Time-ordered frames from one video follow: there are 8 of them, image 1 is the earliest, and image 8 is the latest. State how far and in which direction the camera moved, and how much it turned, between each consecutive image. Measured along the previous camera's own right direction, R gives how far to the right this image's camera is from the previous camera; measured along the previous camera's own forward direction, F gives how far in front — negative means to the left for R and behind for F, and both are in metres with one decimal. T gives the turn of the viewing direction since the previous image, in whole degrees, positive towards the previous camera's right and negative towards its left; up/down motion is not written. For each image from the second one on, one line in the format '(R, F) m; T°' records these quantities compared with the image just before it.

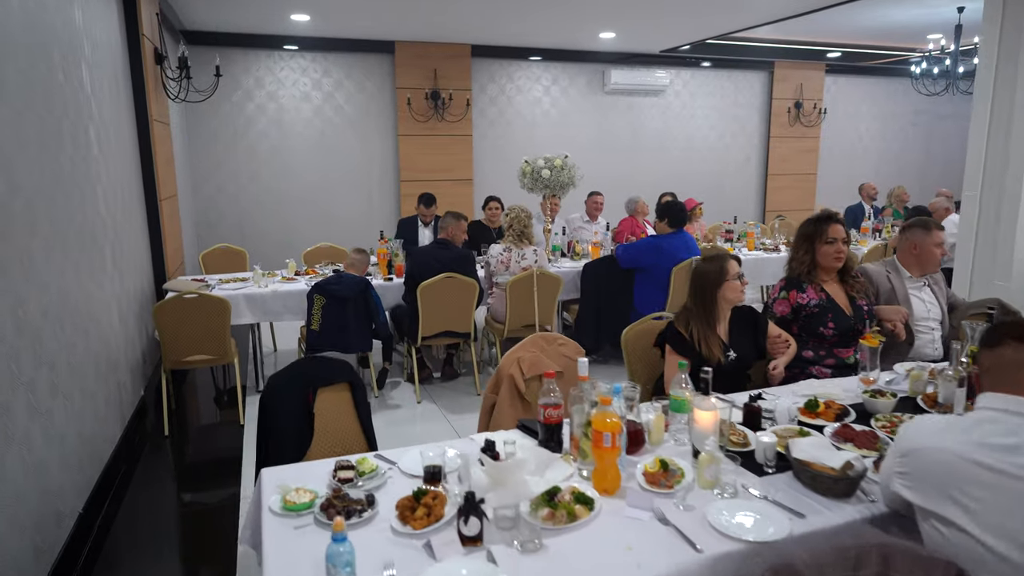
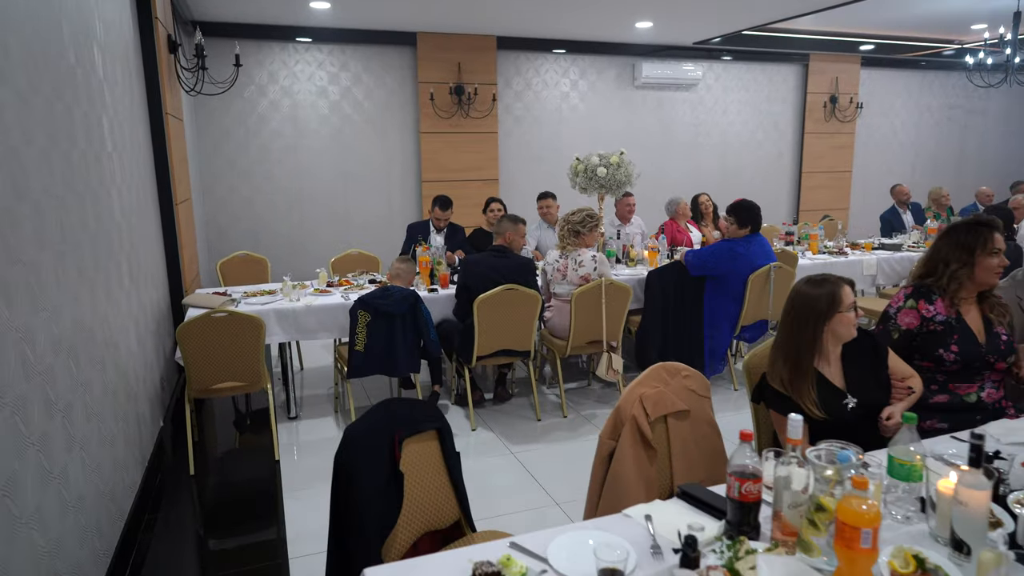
(-0.4, +0.5) m; 0°
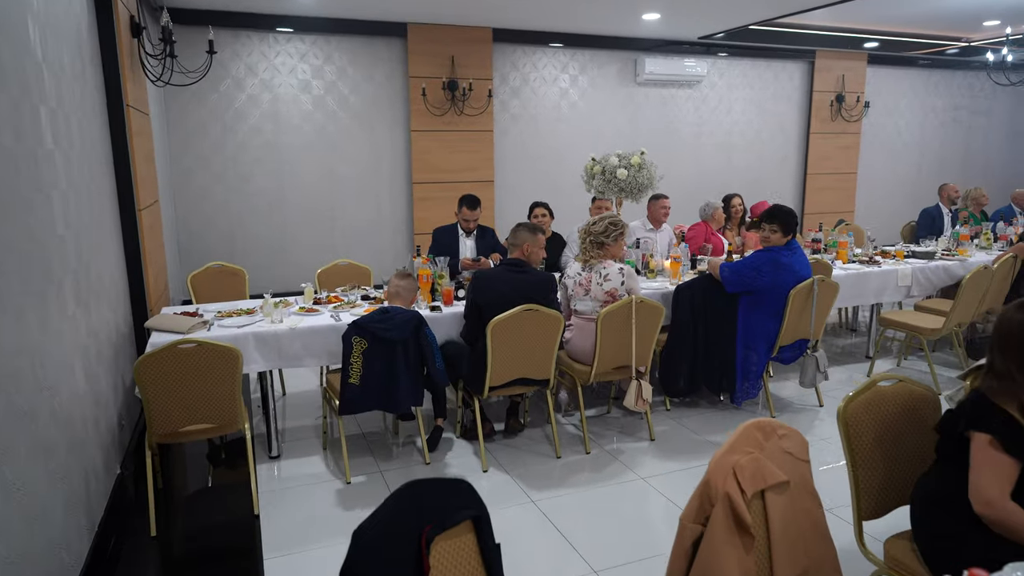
(-0.2, +0.5) m; +2°
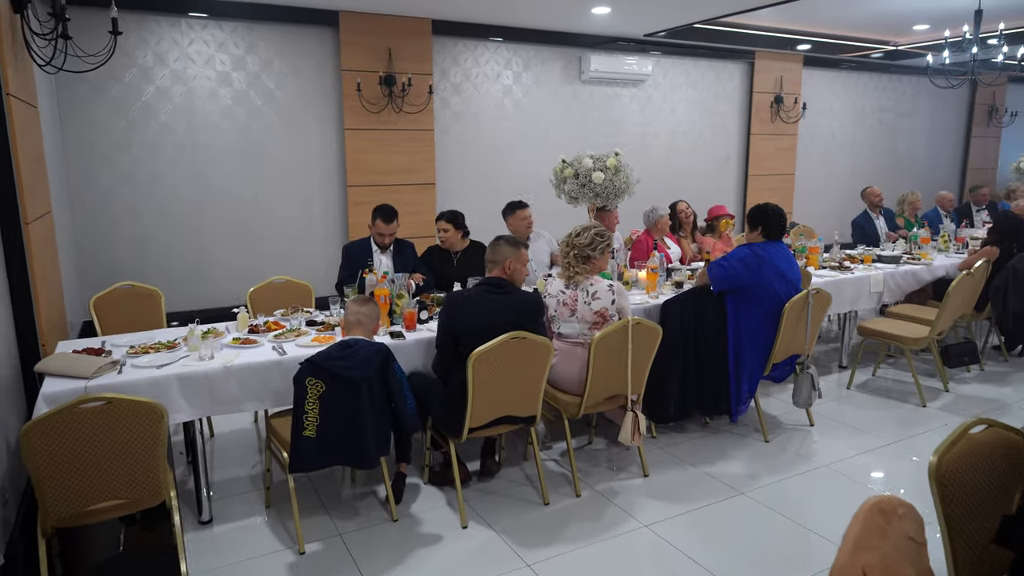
(-0.2, +0.5) m; +6°
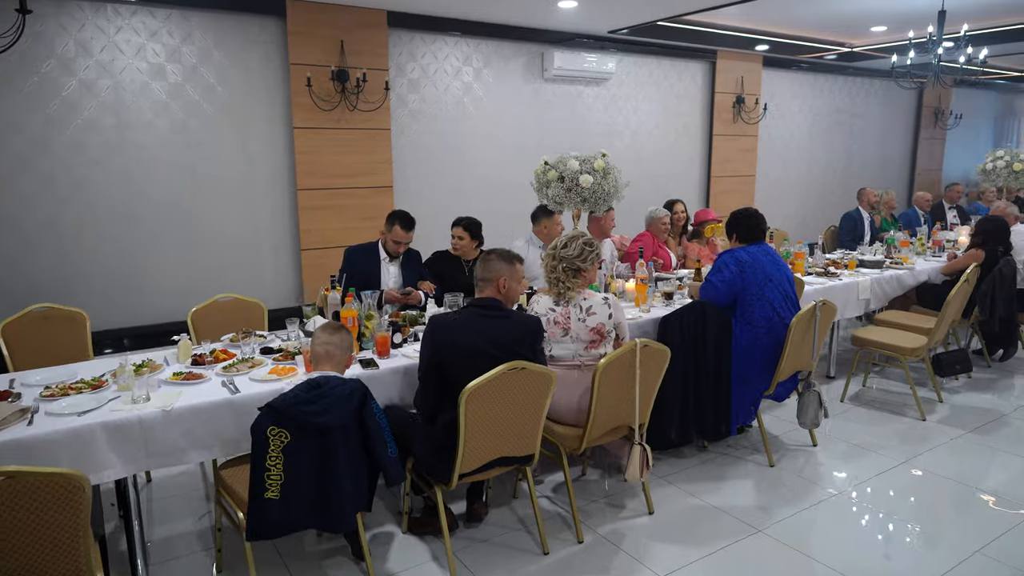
(-0.2, +0.4) m; +4°
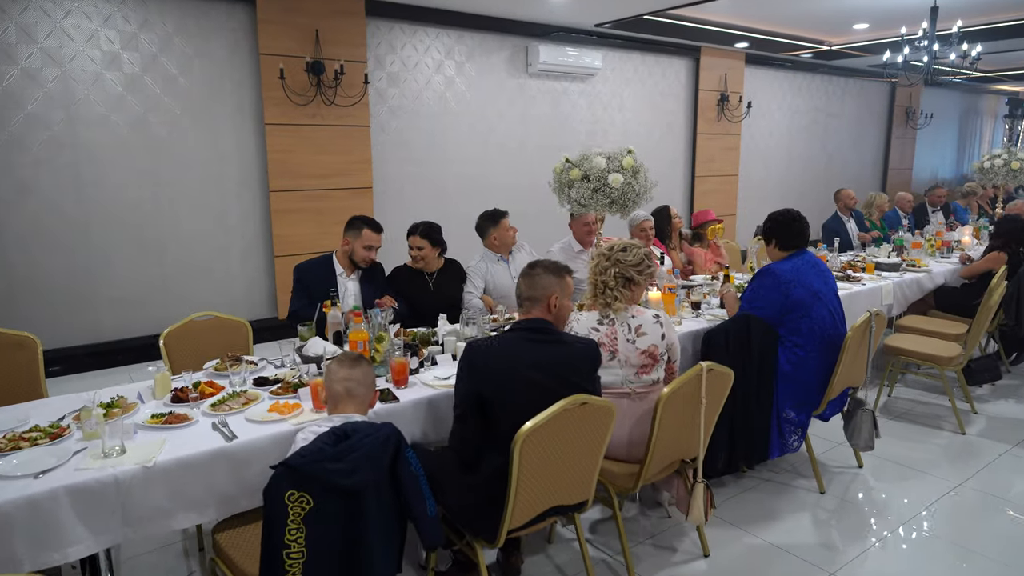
(-0.3, +0.4) m; +3°
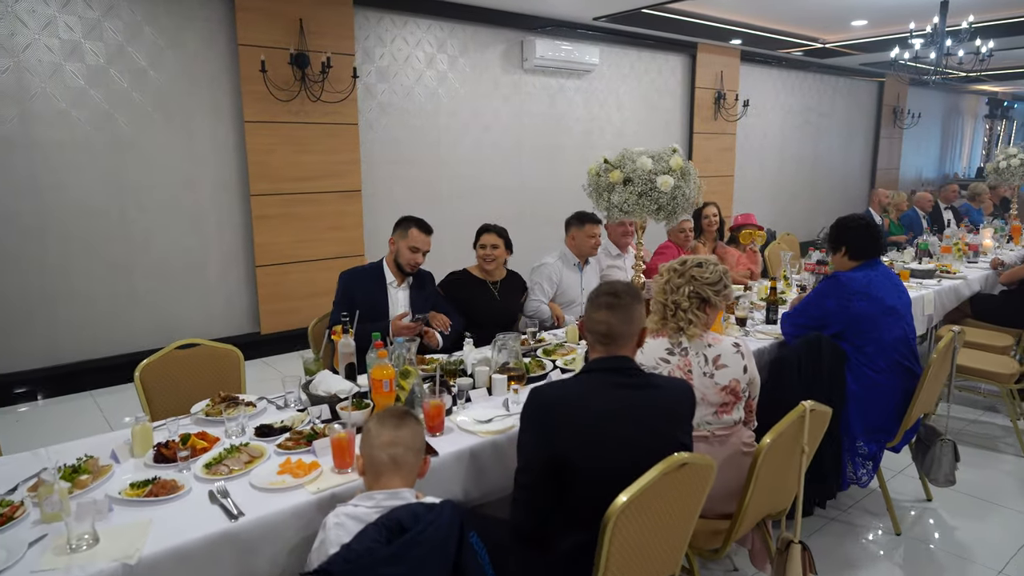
(-0.2, +0.4) m; +2°
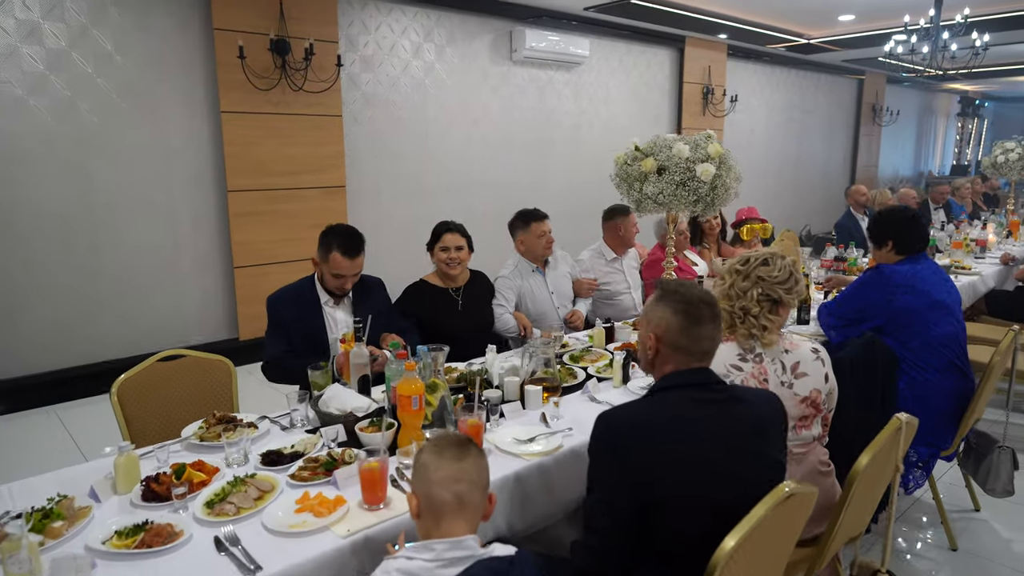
(-0.2, +0.3) m; +3°
